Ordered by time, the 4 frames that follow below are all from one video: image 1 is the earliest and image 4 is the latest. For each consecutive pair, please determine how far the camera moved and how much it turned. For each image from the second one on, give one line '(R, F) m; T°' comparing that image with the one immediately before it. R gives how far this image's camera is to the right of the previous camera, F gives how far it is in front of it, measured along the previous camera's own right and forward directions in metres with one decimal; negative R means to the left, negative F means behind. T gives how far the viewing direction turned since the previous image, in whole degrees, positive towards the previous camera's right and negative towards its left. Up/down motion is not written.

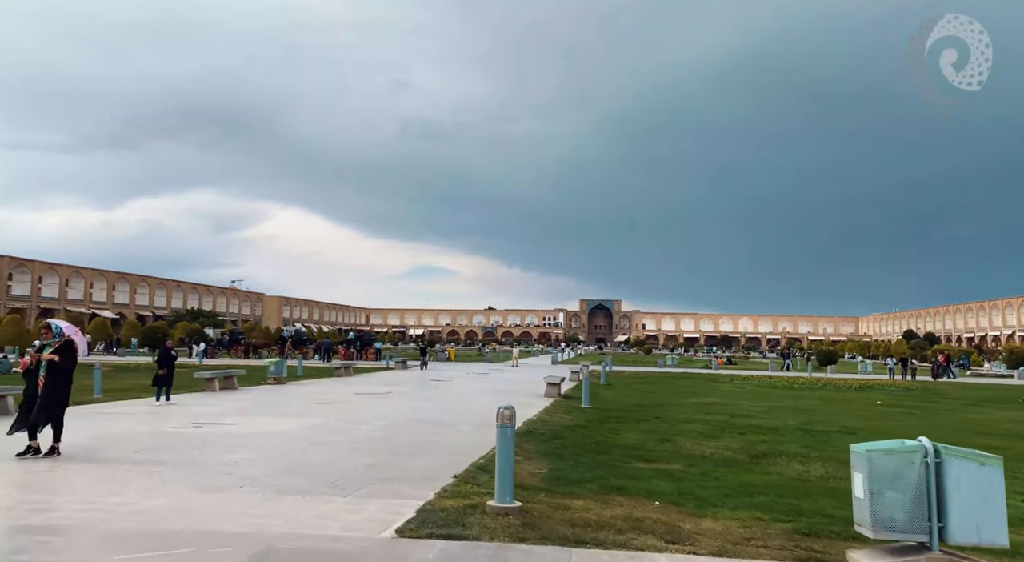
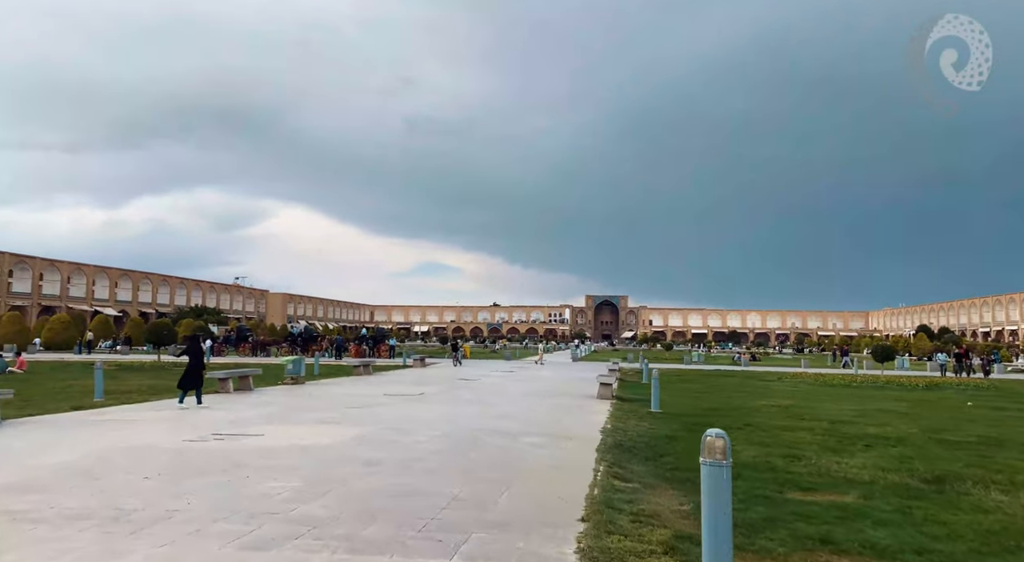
(-1.0, +1.6) m; 0°
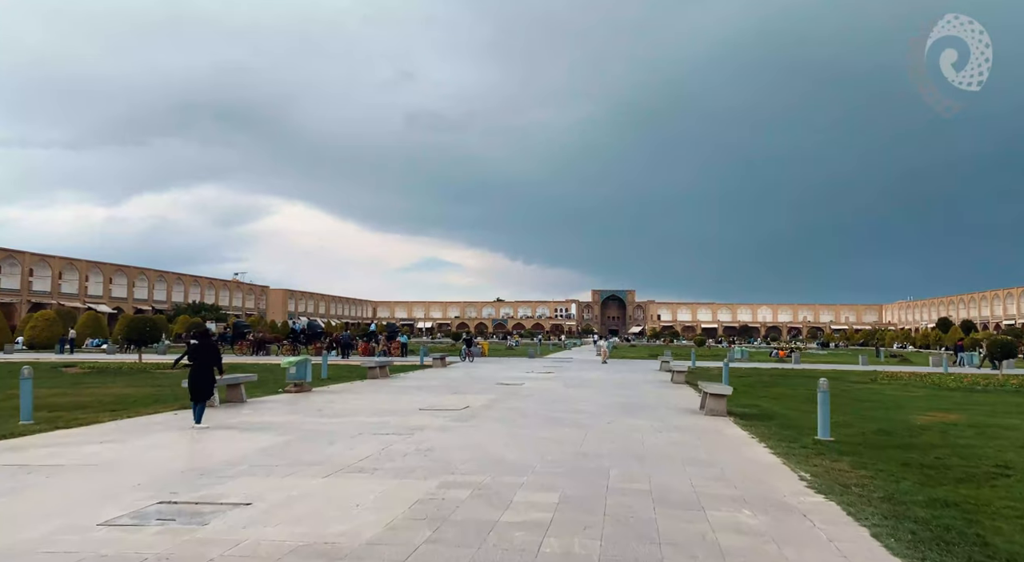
(-1.2, +3.4) m; 0°
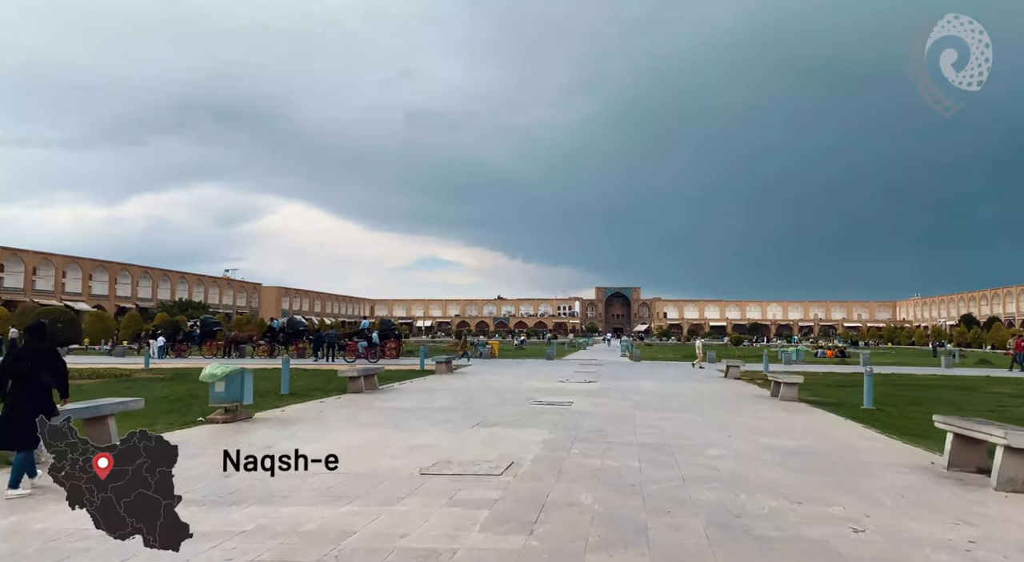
(-0.7, +5.0) m; 0°
